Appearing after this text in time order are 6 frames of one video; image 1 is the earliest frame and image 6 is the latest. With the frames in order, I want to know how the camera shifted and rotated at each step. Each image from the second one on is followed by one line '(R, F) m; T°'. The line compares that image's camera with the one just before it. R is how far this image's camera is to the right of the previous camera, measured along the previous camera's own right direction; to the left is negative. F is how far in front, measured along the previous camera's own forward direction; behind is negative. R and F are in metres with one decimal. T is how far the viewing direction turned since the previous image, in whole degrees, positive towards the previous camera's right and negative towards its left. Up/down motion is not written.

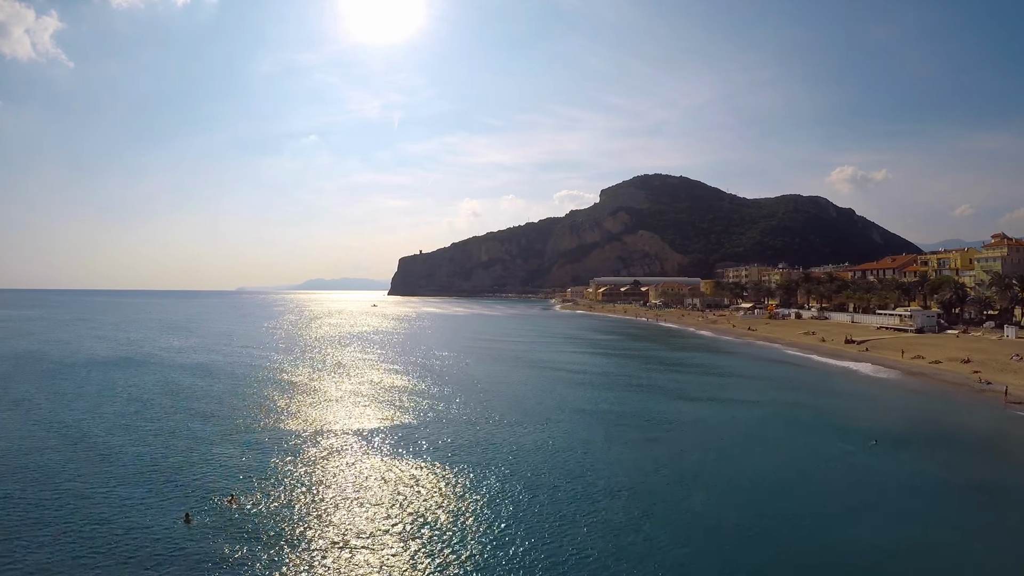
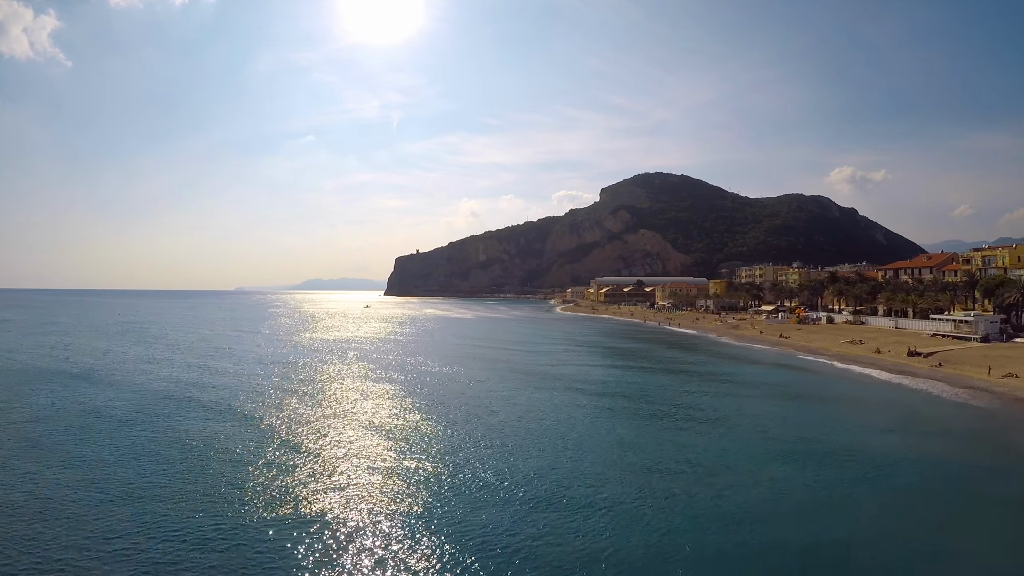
(+0.3, +6.8) m; 0°
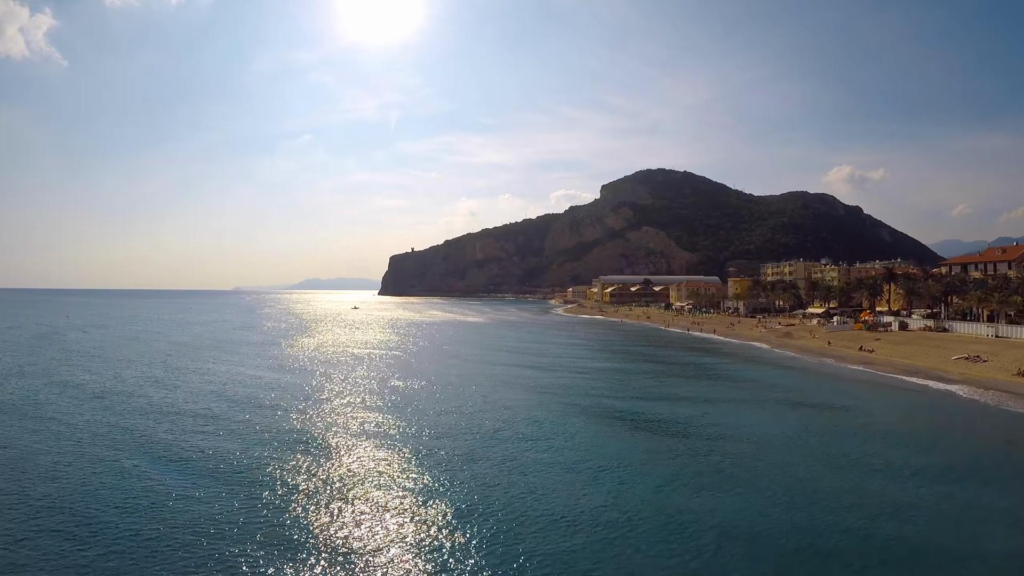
(0.0, +10.2) m; 0°
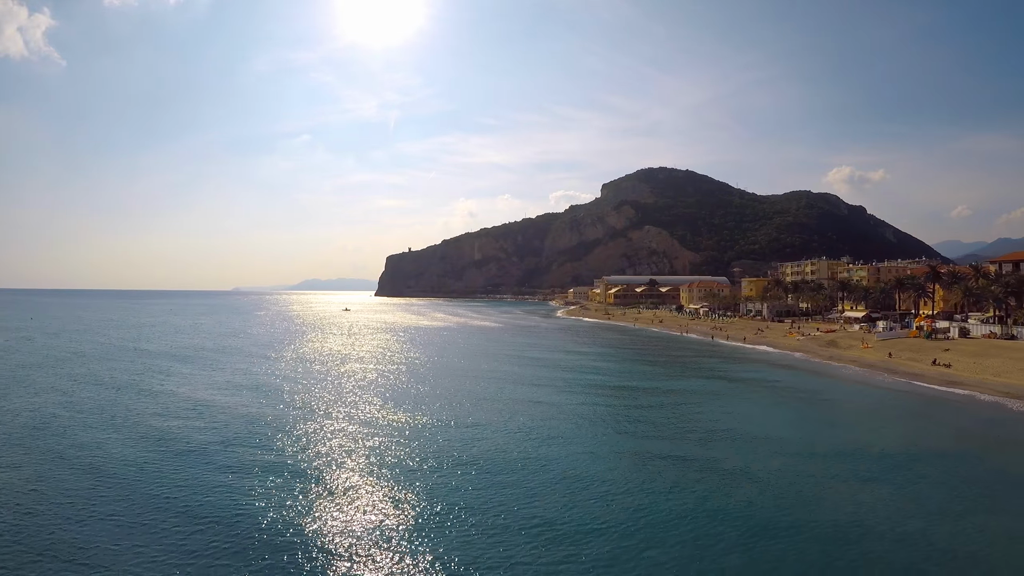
(0.0, +6.1) m; 0°
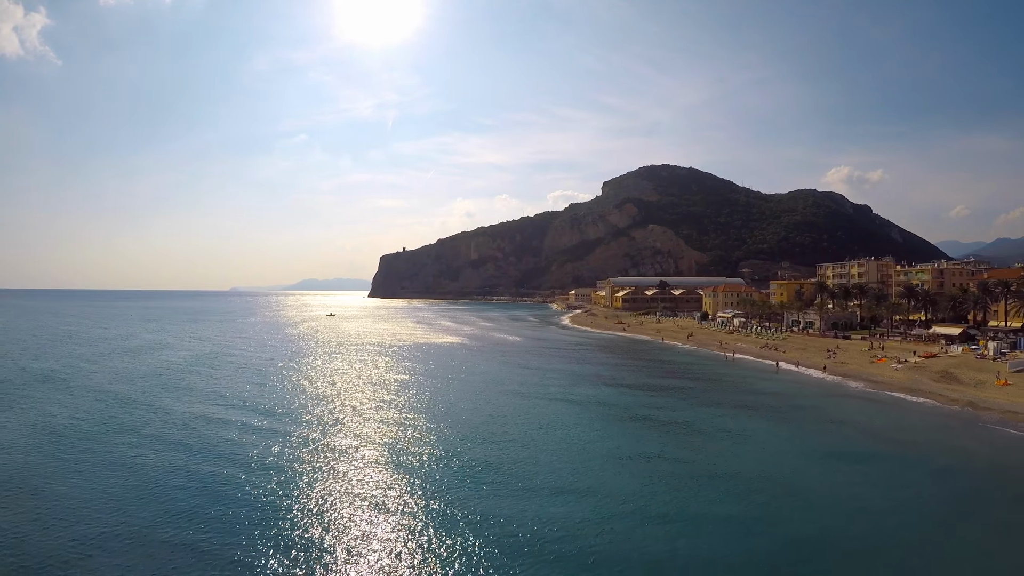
(-0.2, +9.8) m; 0°
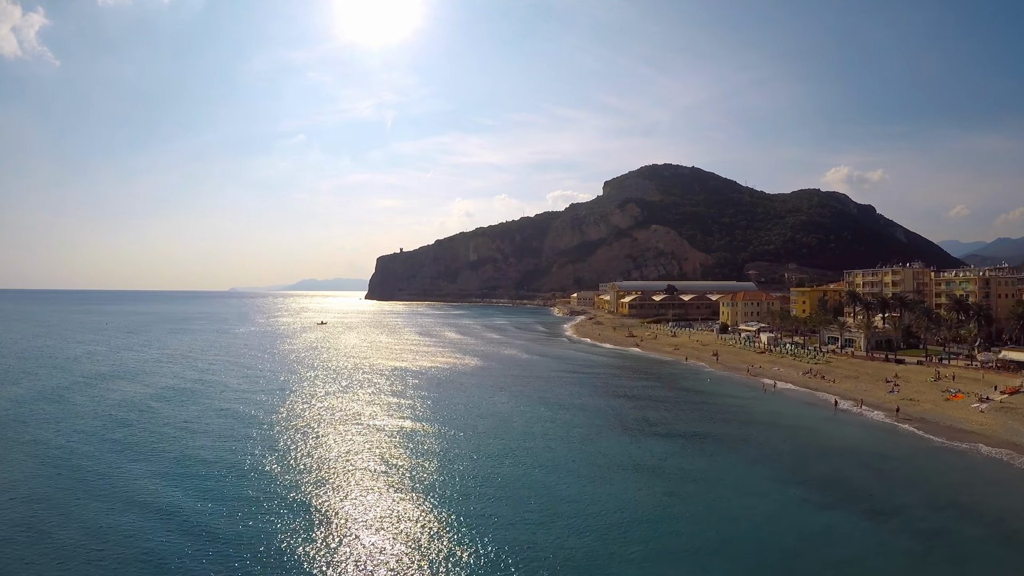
(-0.3, +5.2) m; 0°
